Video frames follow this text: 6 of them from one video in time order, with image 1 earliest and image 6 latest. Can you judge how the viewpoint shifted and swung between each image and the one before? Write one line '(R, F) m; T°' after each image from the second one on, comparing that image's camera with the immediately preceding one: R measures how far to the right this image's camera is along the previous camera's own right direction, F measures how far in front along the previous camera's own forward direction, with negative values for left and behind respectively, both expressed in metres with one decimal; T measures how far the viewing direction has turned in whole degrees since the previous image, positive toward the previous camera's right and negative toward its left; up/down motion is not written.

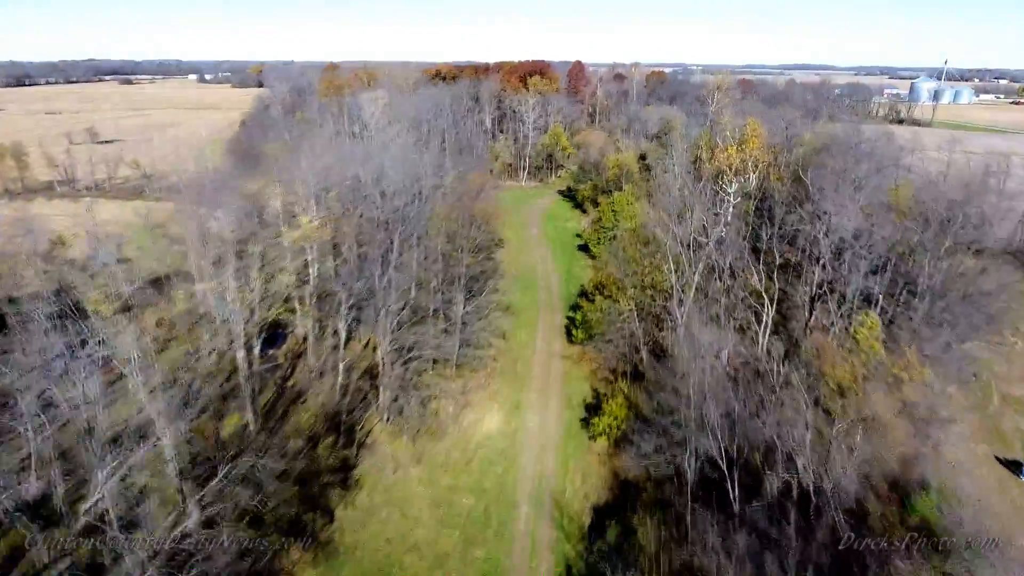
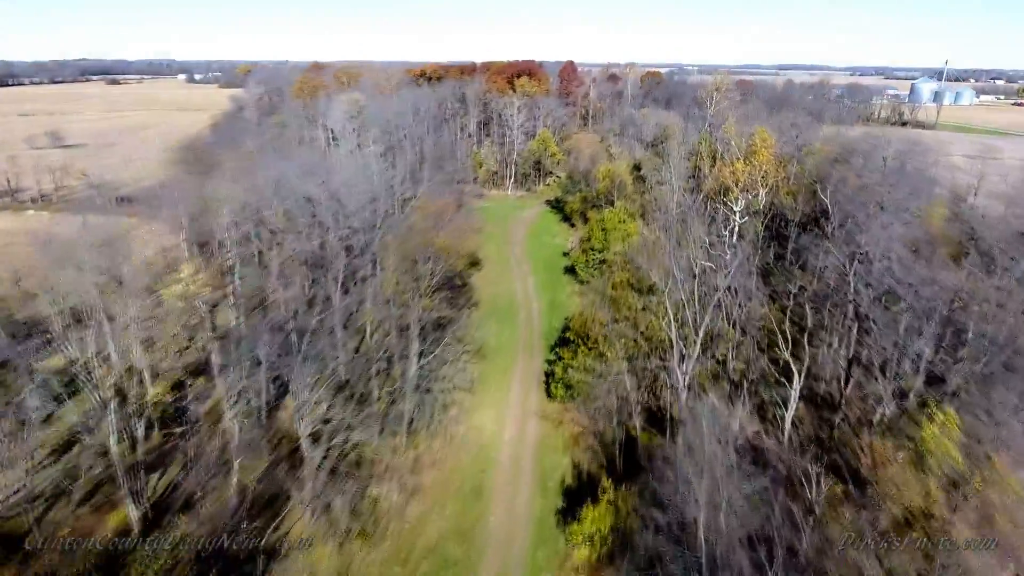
(+1.2, +5.4) m; 0°
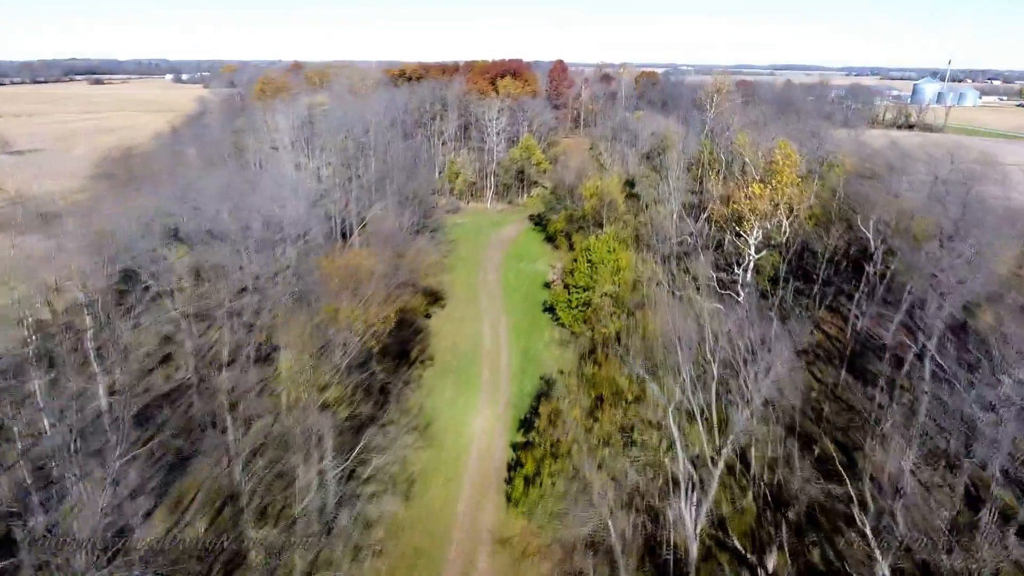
(+1.5, +7.2) m; 0°
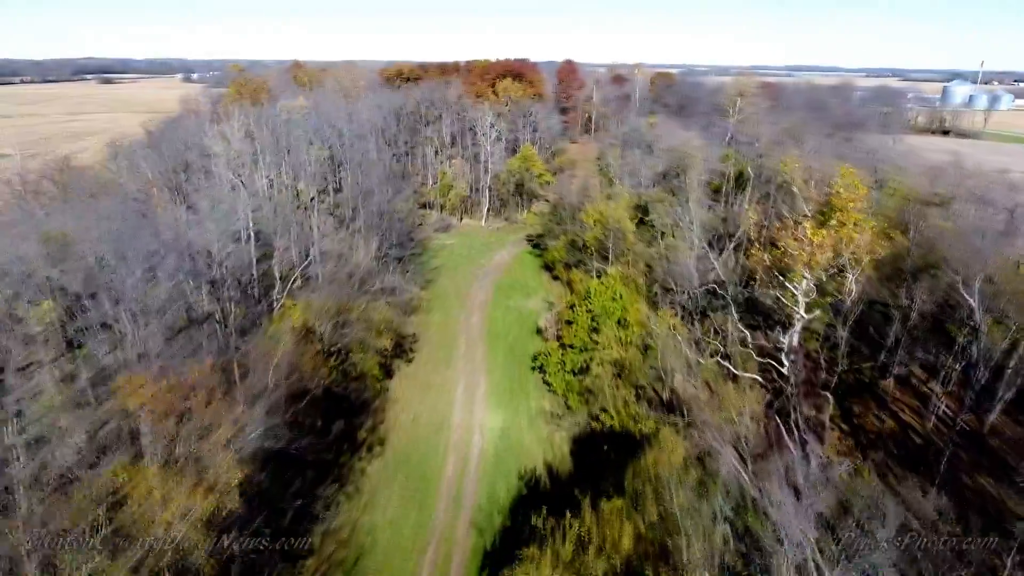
(+1.4, +7.3) m; -1°
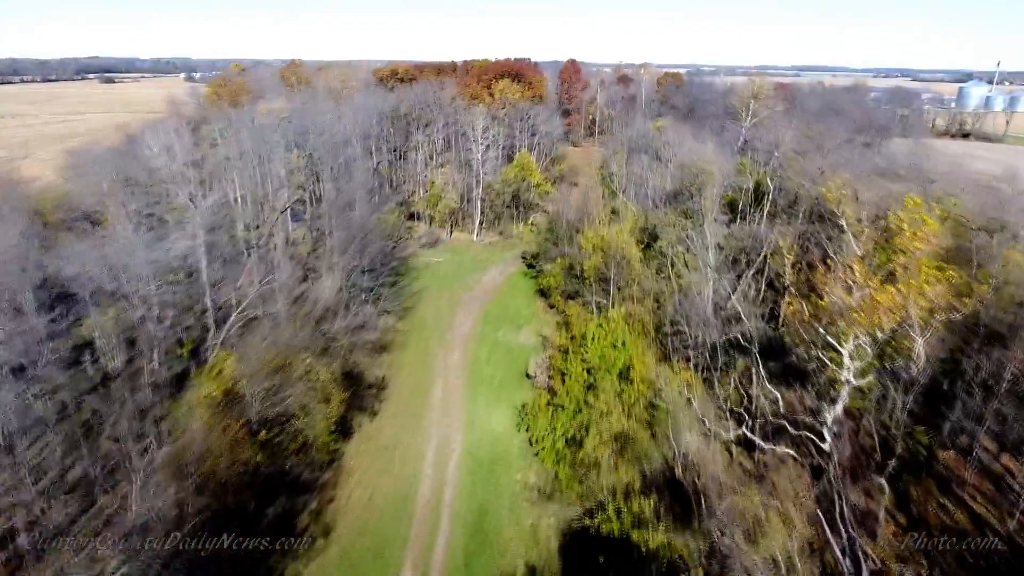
(+0.9, +4.8) m; 0°
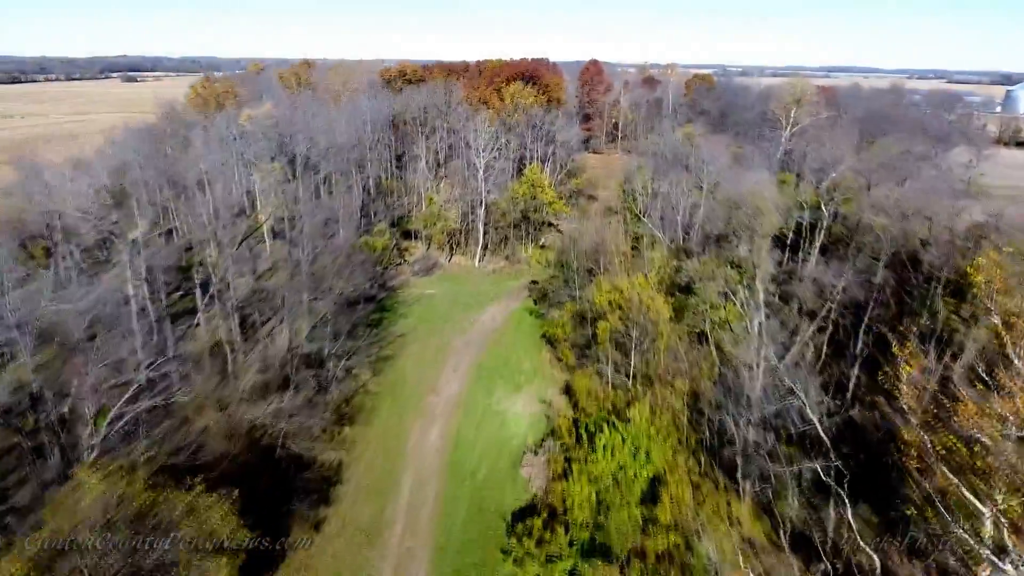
(+1.0, +6.7) m; -2°
